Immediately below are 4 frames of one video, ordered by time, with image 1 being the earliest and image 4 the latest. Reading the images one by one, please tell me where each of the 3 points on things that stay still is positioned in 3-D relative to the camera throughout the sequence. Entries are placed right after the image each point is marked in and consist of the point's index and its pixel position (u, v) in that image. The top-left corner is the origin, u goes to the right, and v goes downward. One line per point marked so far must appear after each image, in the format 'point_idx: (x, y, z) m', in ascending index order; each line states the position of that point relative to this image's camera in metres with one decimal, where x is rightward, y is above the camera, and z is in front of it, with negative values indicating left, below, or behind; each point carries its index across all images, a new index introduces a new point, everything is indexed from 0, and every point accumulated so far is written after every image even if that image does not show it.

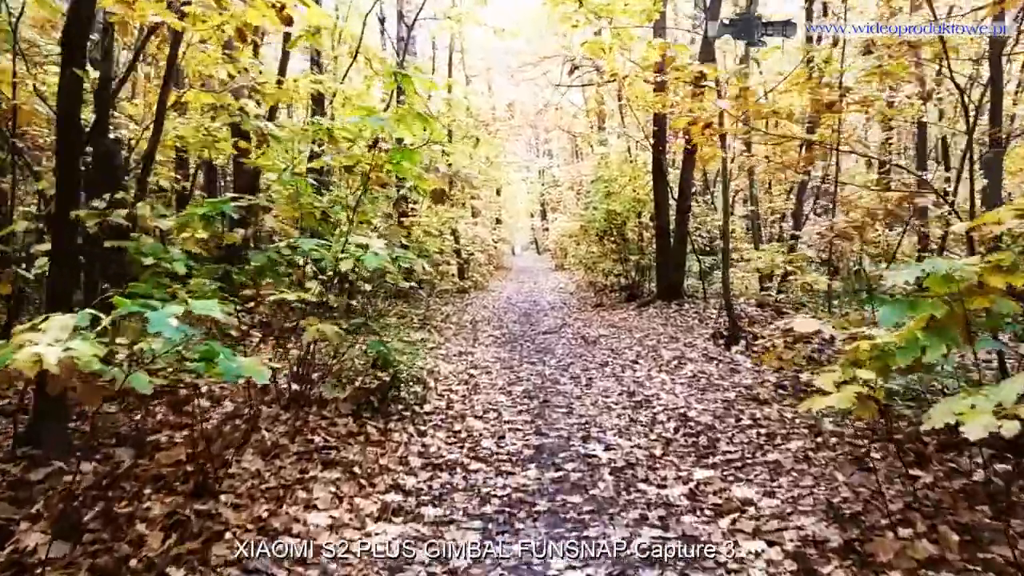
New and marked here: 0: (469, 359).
0: (-0.5, -0.9, +9.0) m
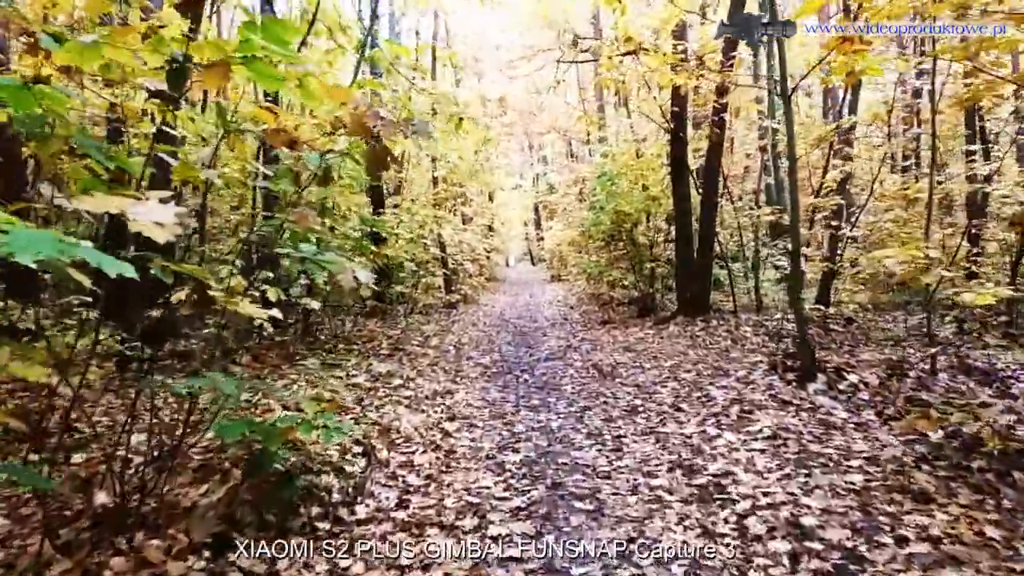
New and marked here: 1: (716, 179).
0: (-0.6, -1.0, +6.6) m
1: (+3.3, +1.8, +11.8) m
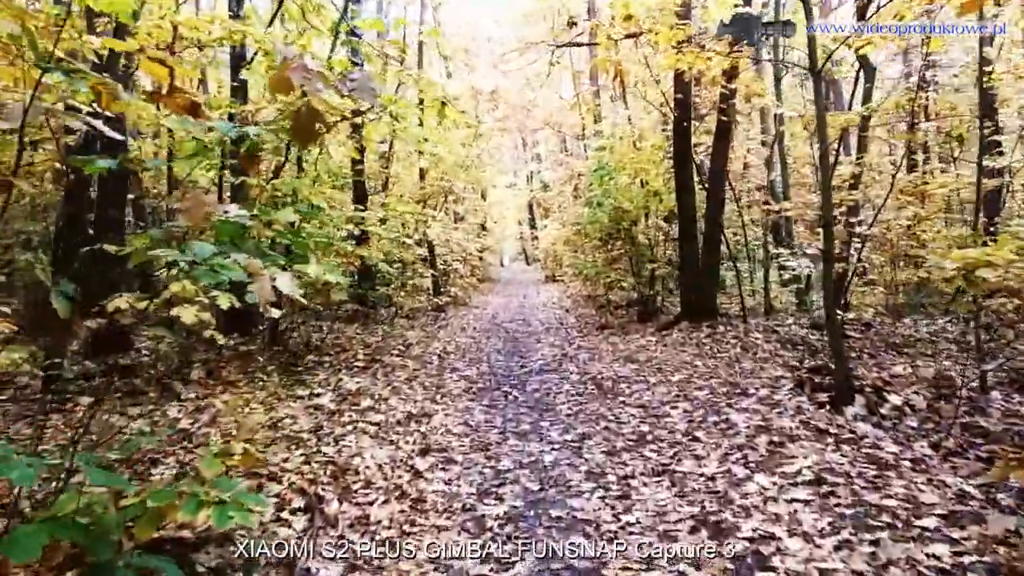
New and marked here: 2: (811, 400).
0: (-0.7, -1.1, +5.6) m
1: (+3.1, +1.7, +10.9) m
2: (+2.3, -0.9, +5.7) m
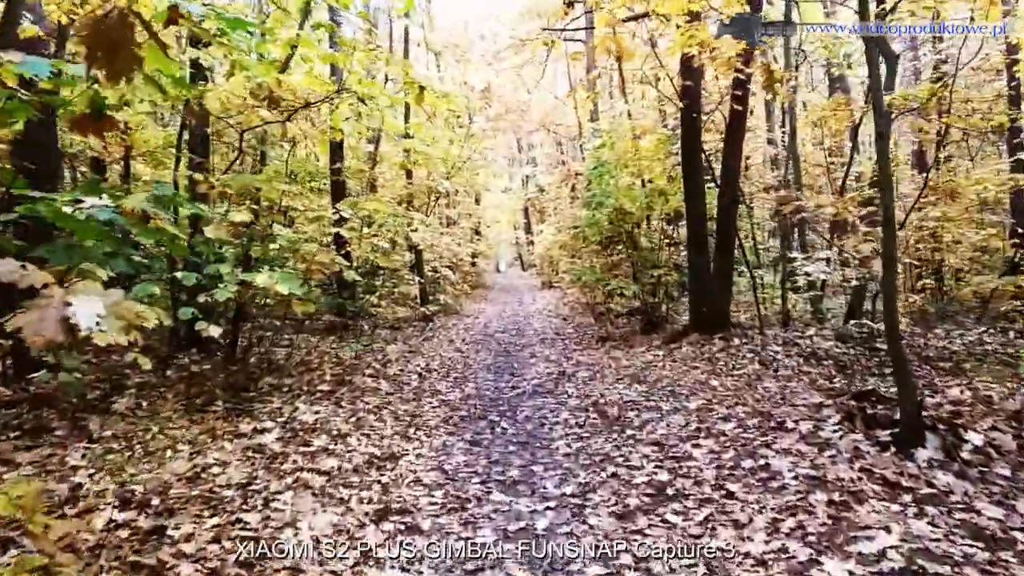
0: (-0.8, -1.2, +4.5) m
1: (+3.0, +1.6, +9.8) m
2: (+2.2, -0.9, +4.6) m
